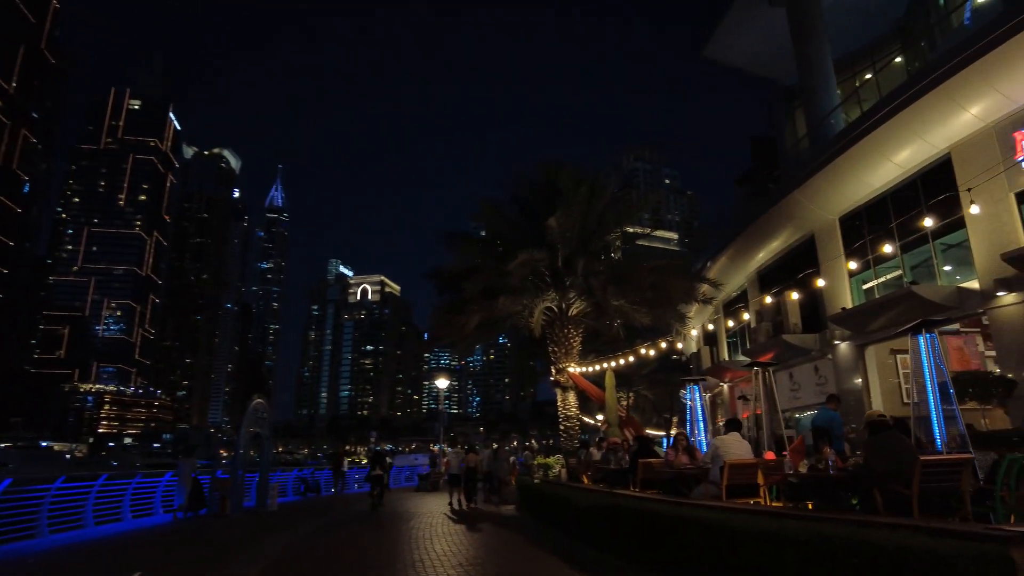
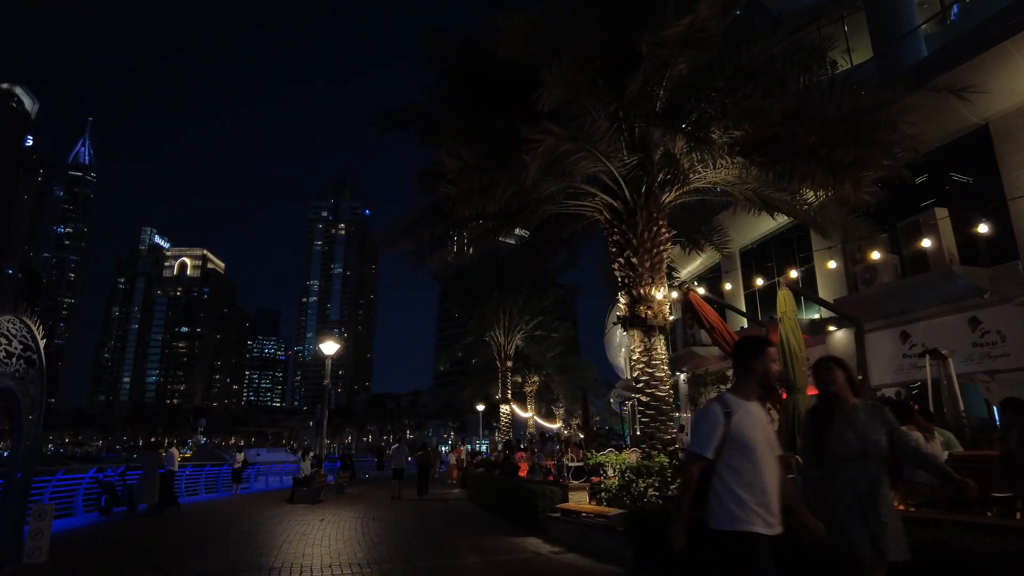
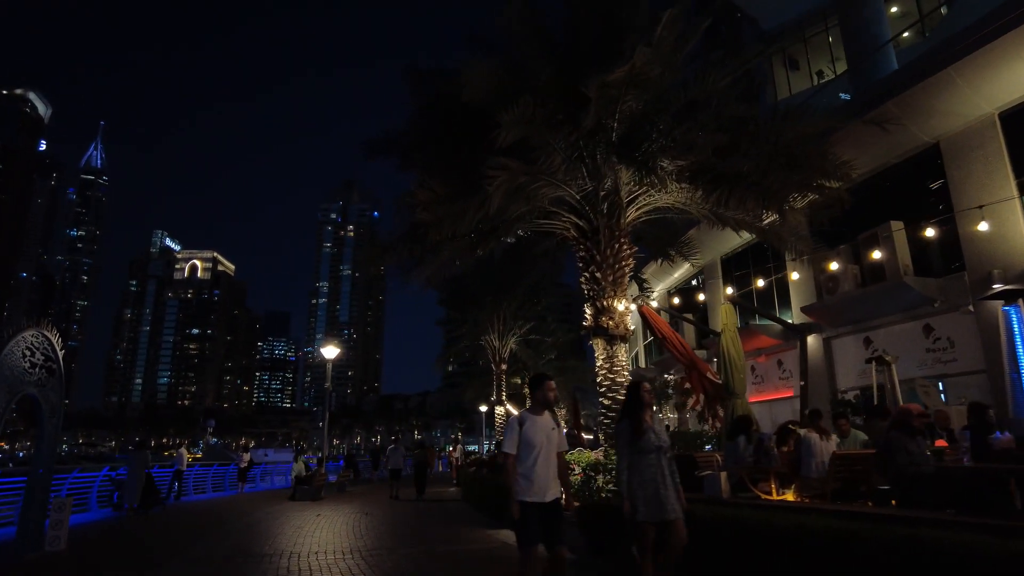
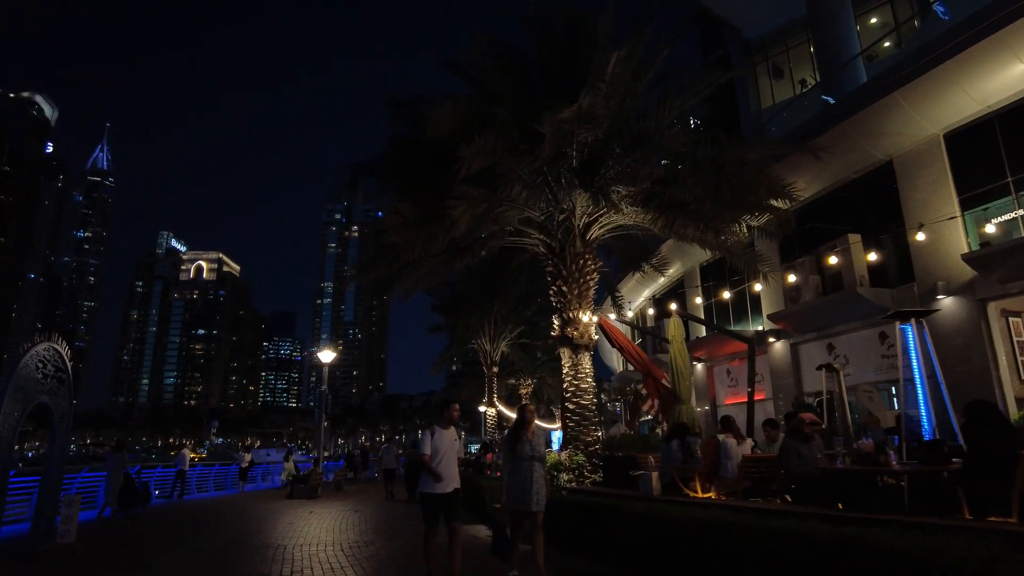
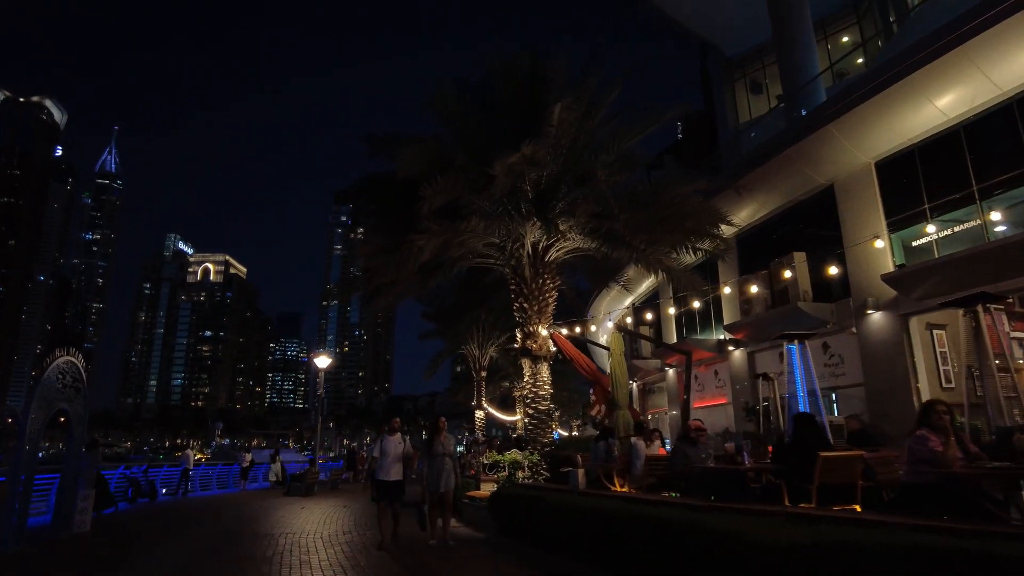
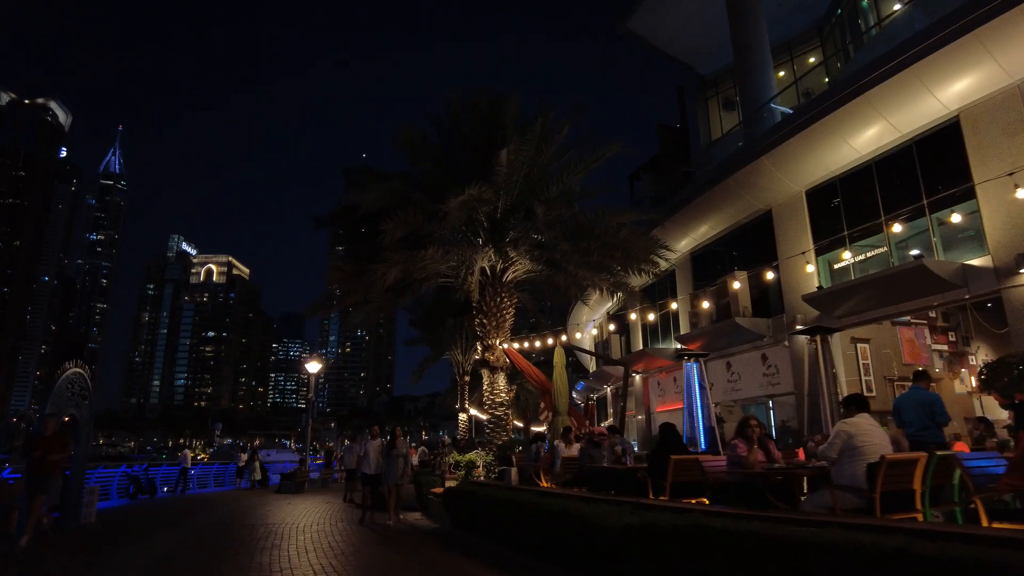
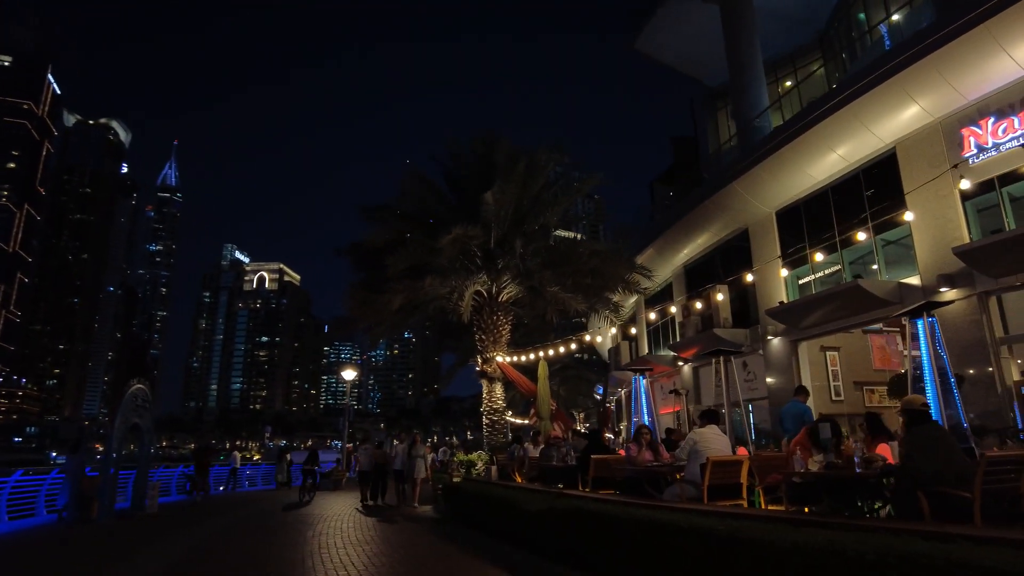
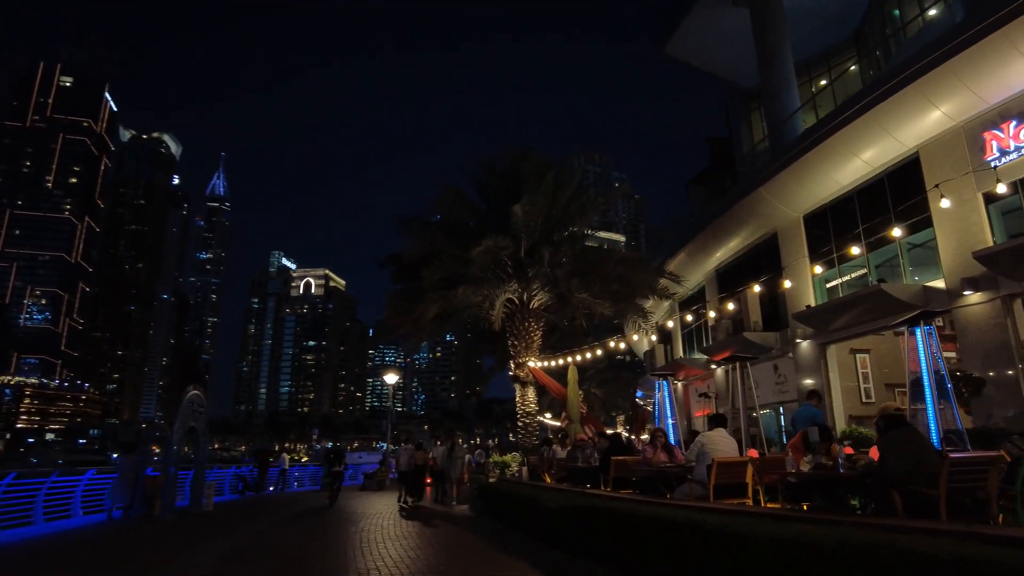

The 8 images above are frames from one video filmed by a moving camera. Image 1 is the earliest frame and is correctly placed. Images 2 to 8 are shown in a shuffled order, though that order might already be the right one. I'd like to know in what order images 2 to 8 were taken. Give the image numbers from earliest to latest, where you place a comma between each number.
8, 7, 6, 5, 4, 3, 2
